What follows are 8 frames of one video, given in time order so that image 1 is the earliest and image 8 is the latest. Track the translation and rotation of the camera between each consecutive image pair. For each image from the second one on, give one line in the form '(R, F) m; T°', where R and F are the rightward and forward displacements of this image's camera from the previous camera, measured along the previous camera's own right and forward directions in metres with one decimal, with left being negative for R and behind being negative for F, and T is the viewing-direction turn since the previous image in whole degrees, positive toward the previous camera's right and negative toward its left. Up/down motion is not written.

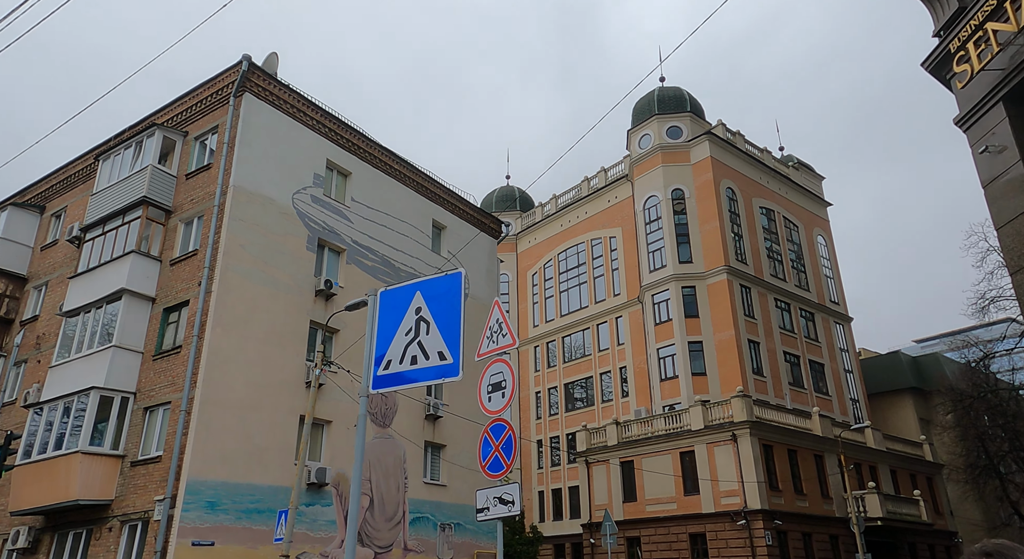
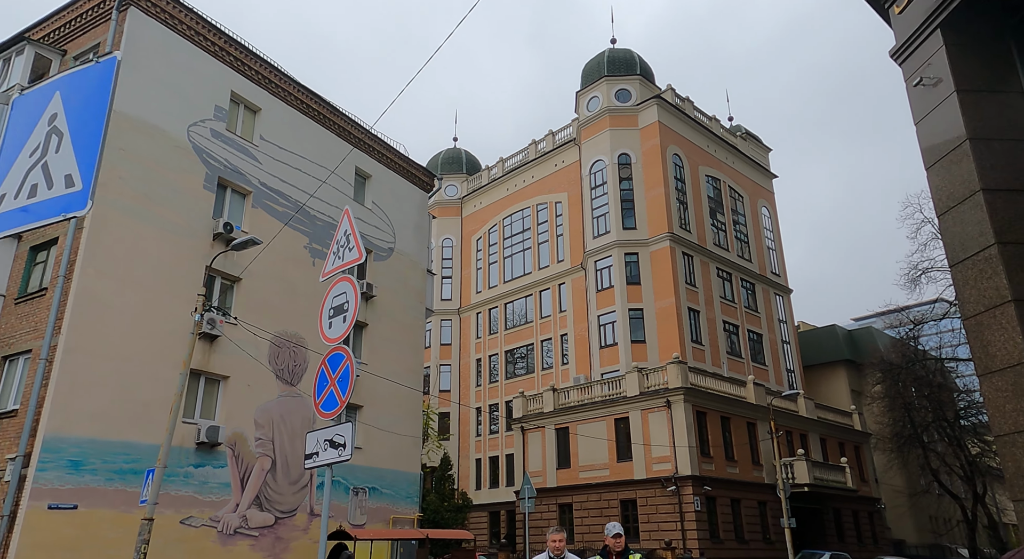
(+1.1, +1.2) m; +3°
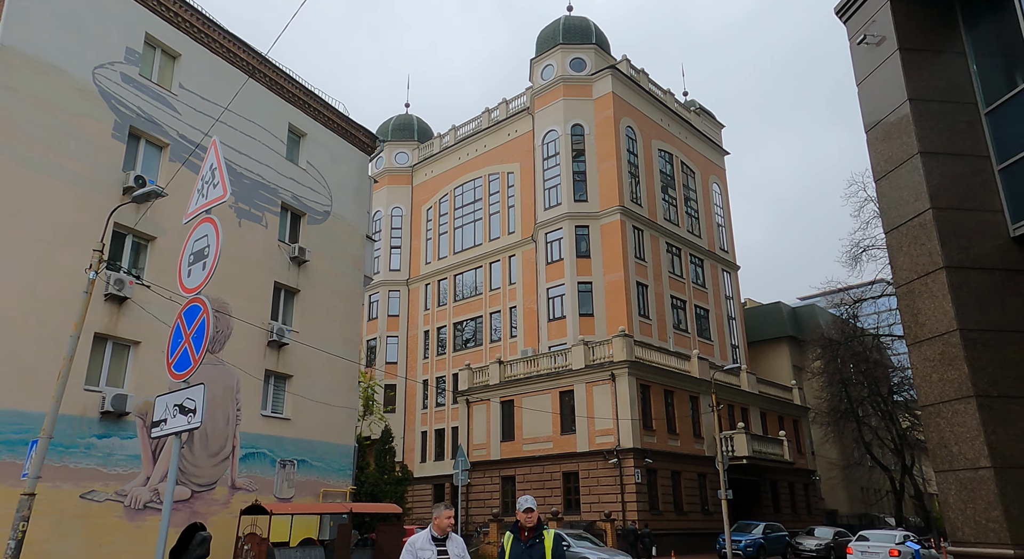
(+0.6, +0.7) m; +3°
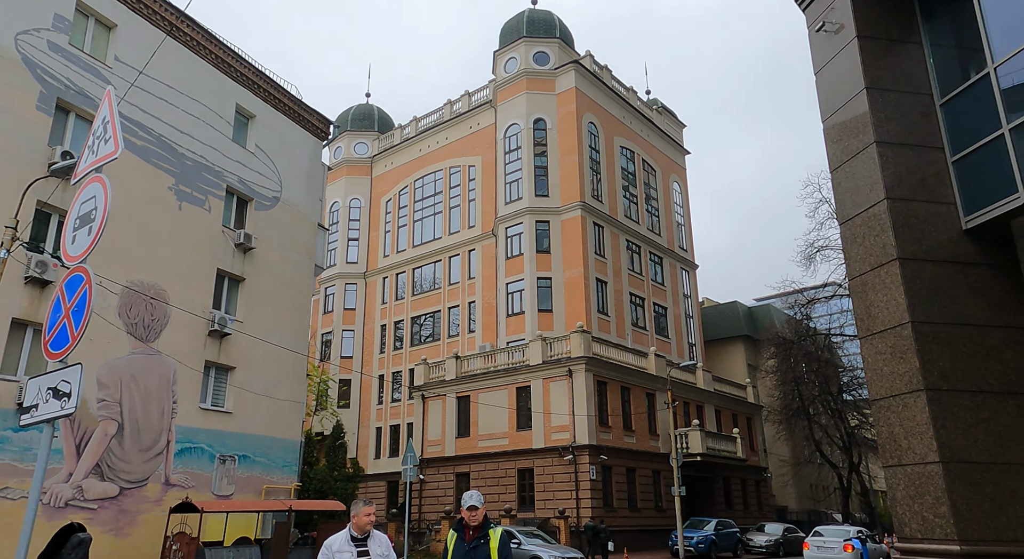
(+0.3, +0.5) m; +3°
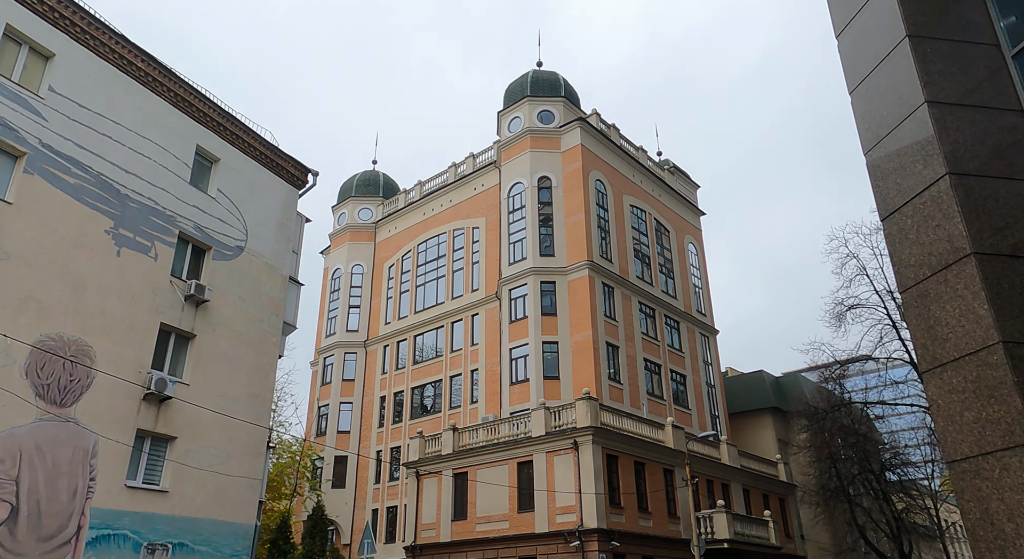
(+1.1, +3.0) m; -2°
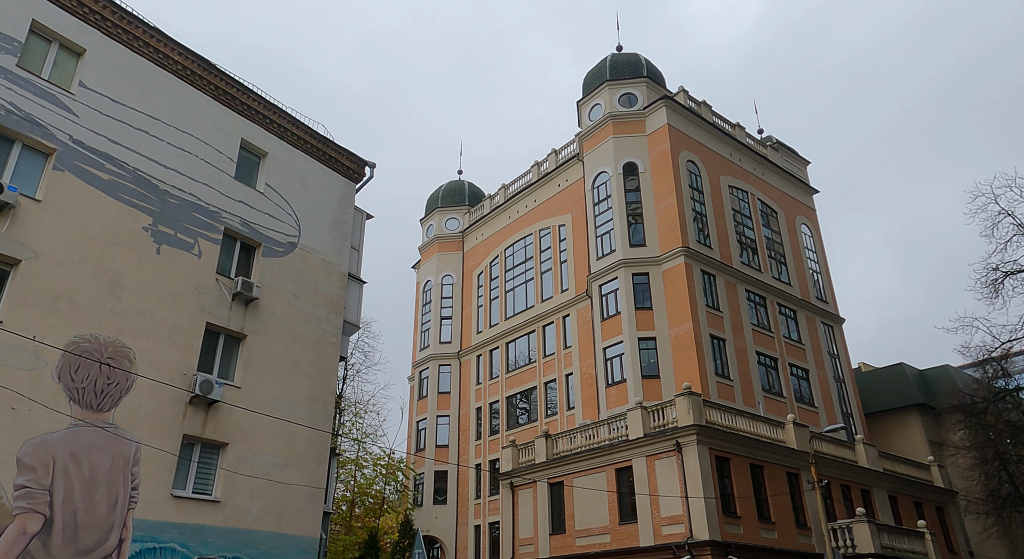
(+1.0, +2.4) m; -8°
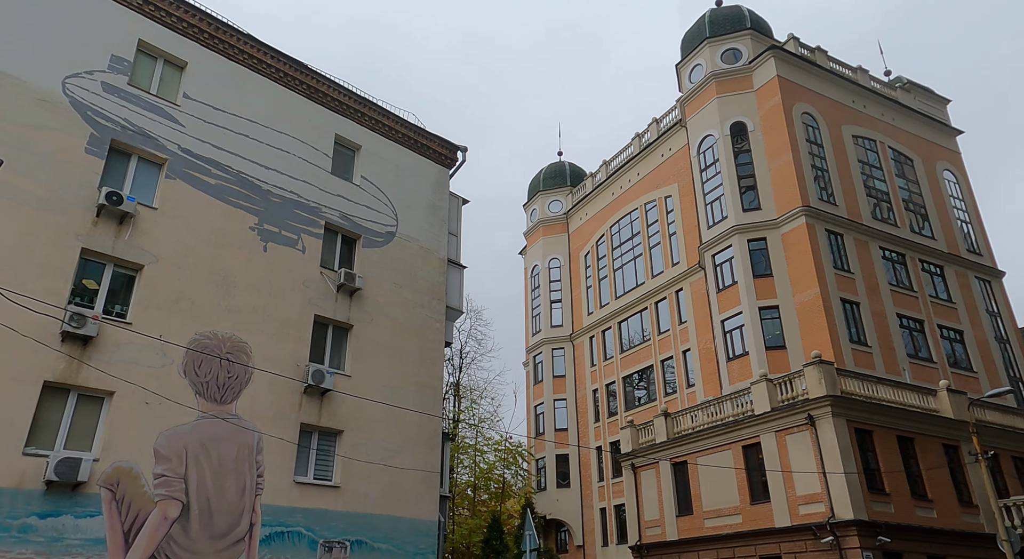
(+0.6, +0.4) m; -9°
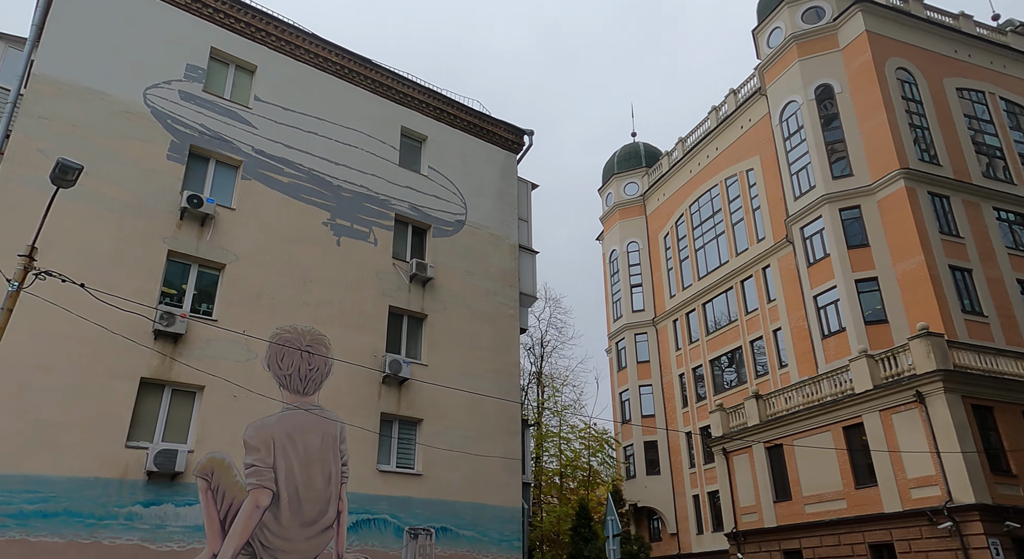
(+0.6, +0.3) m; -7°
